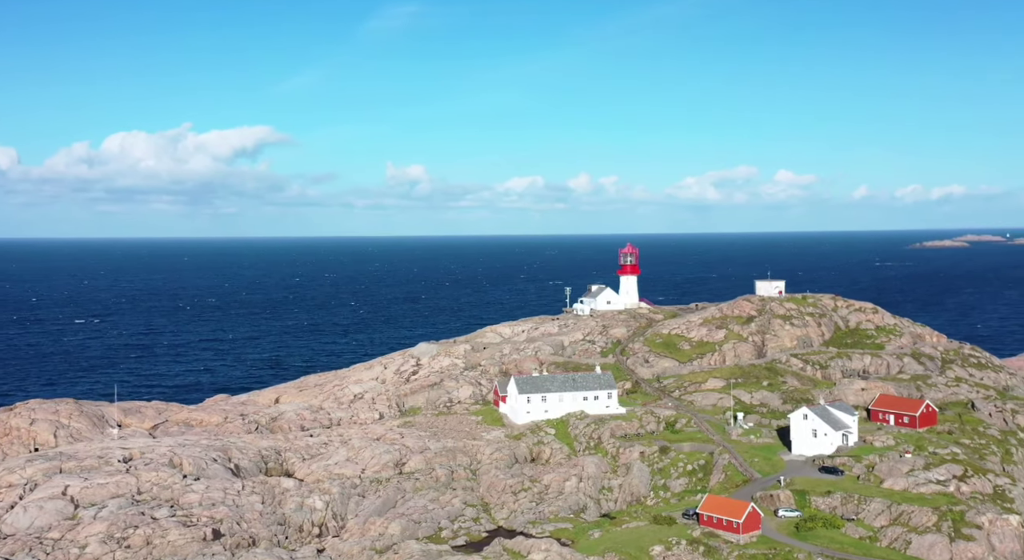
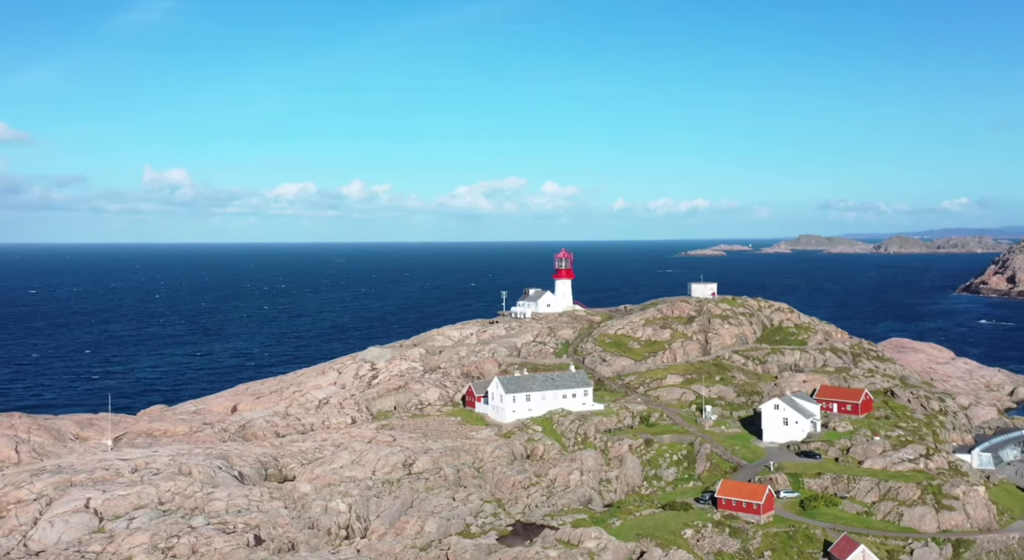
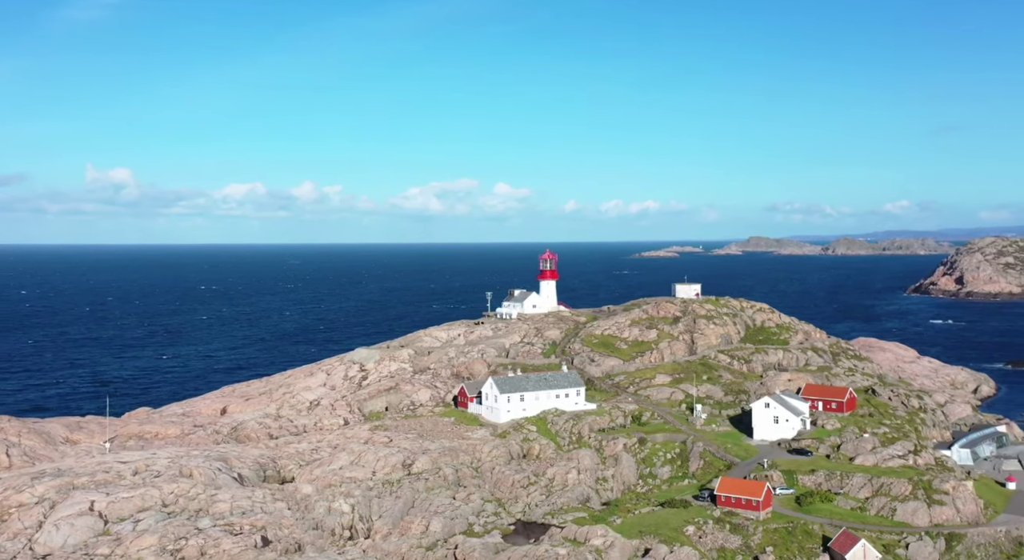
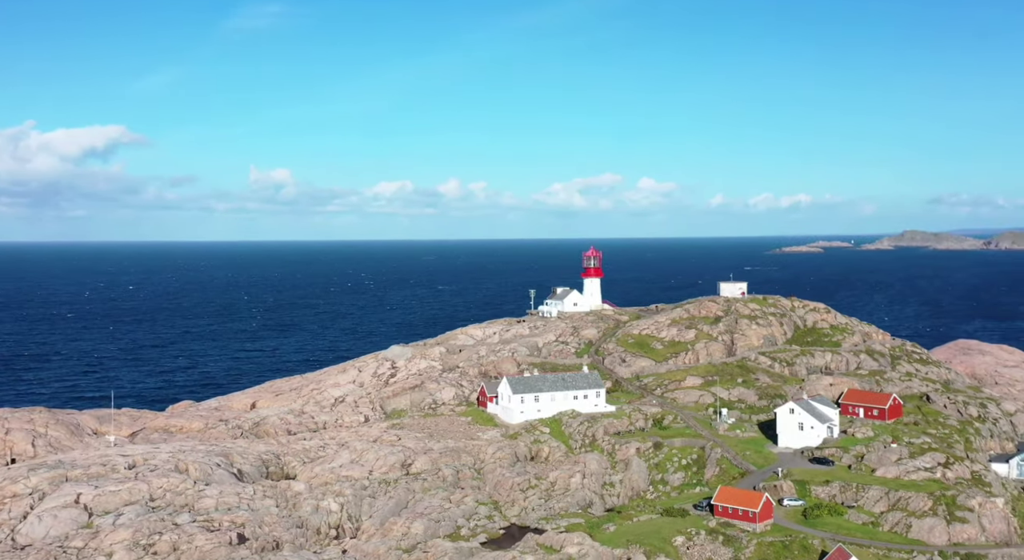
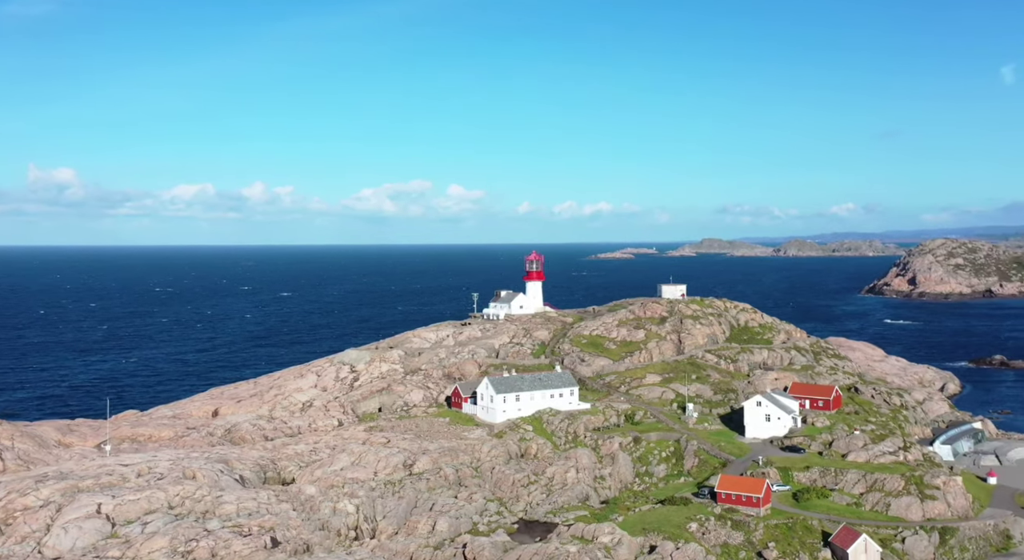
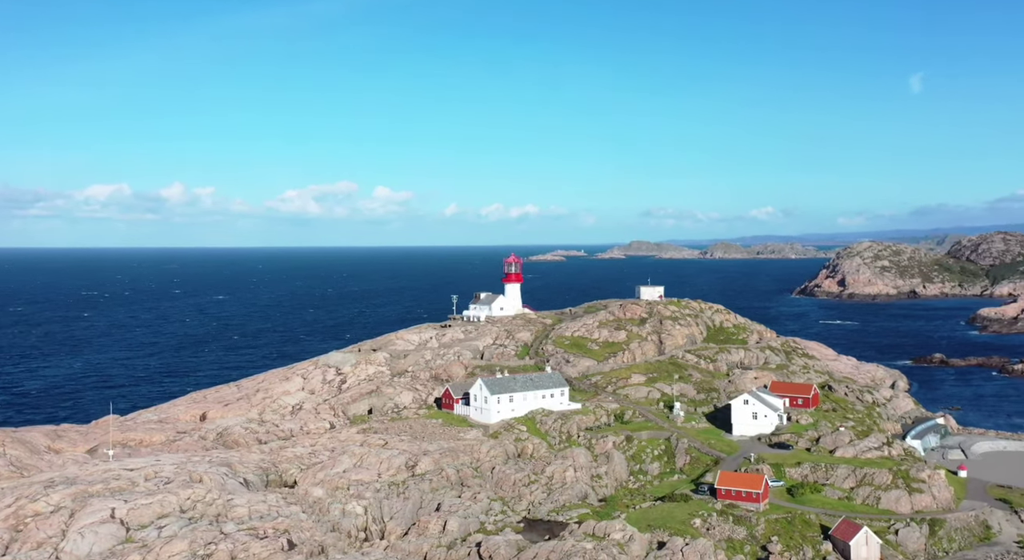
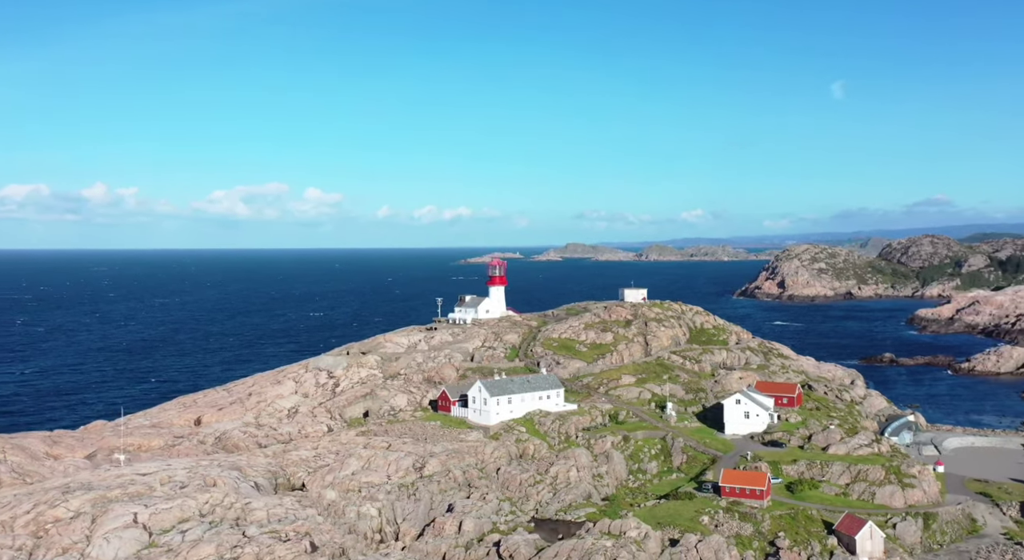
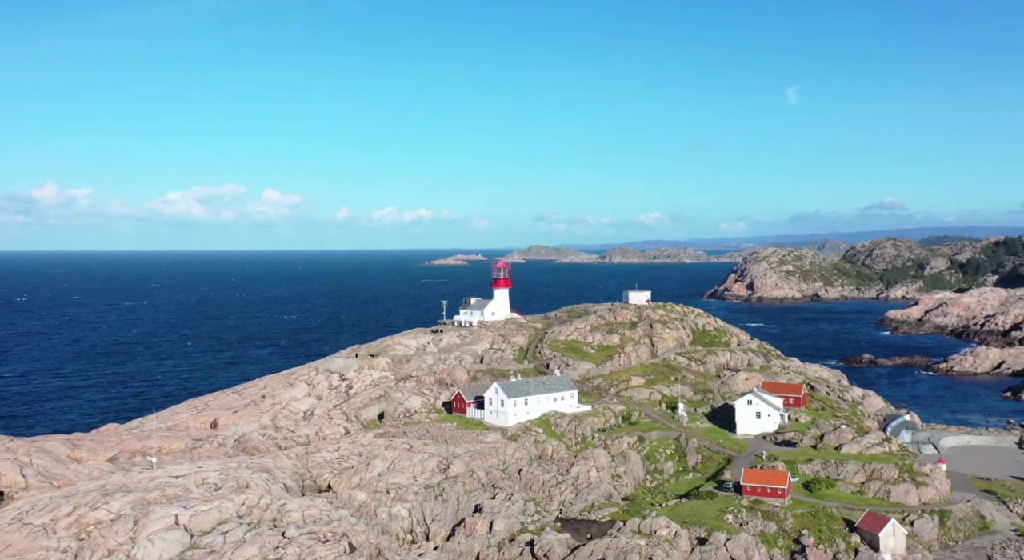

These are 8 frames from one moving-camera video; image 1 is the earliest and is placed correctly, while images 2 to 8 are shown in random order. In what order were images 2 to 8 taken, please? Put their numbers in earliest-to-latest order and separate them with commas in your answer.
4, 2, 3, 5, 6, 7, 8
